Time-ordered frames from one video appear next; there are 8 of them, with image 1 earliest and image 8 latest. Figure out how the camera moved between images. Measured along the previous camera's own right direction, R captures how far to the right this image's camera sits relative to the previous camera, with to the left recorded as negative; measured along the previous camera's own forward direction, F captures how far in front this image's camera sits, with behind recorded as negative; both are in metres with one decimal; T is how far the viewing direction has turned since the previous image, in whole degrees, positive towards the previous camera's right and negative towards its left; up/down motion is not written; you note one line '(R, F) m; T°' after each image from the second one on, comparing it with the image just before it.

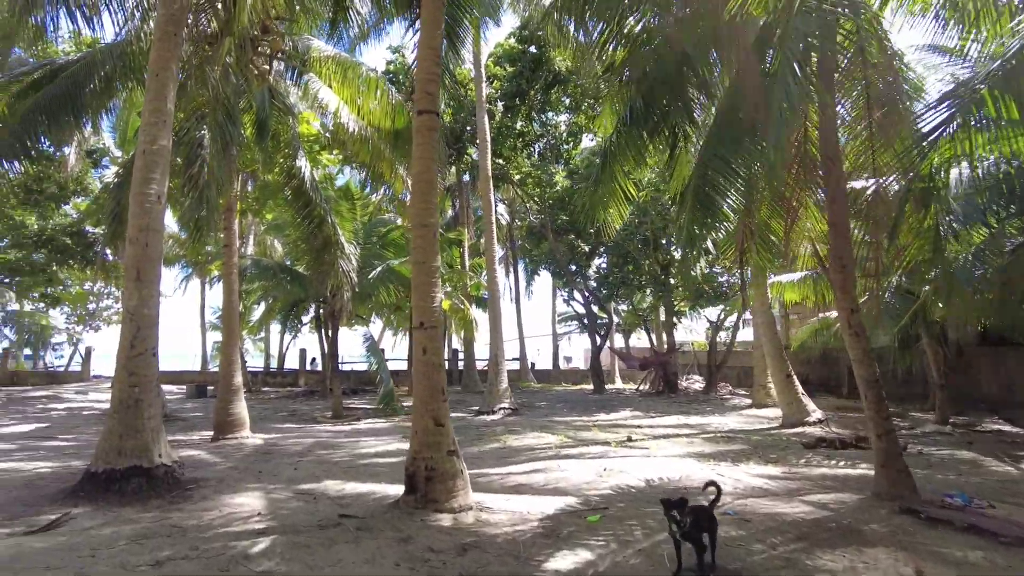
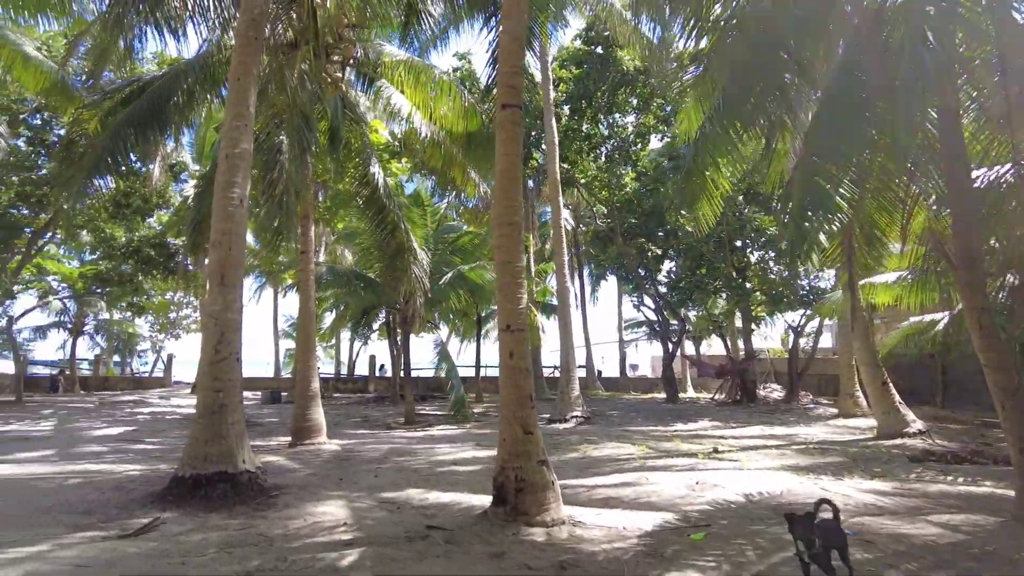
(-0.2, +0.3) m; -5°
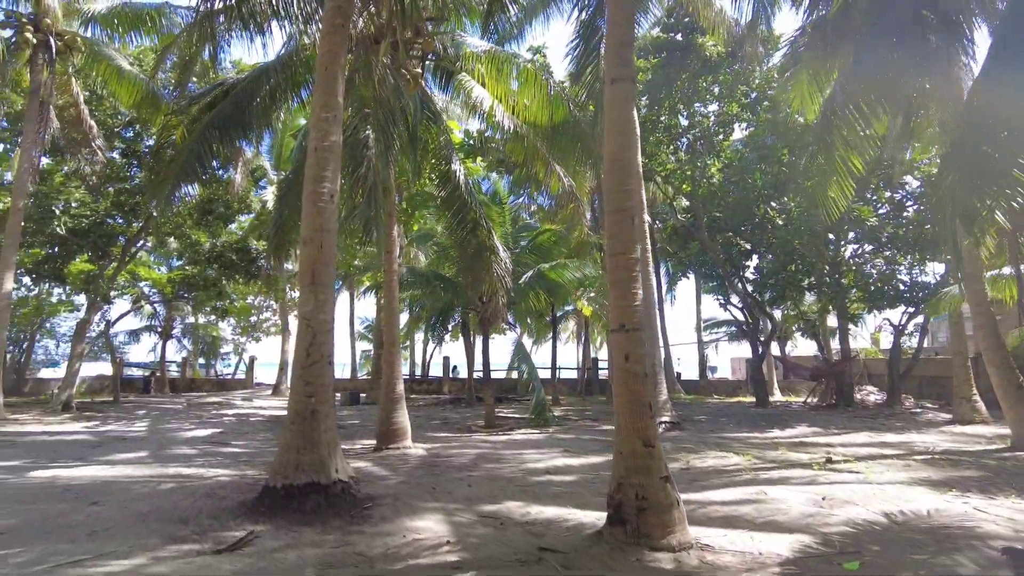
(-0.3, +0.4) m; -6°
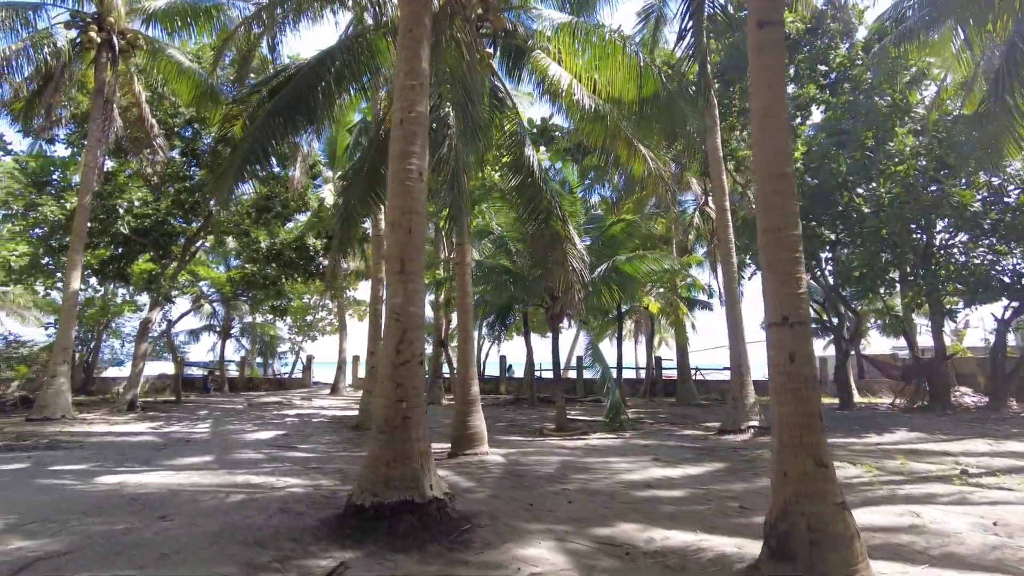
(-0.5, +0.7) m; -4°
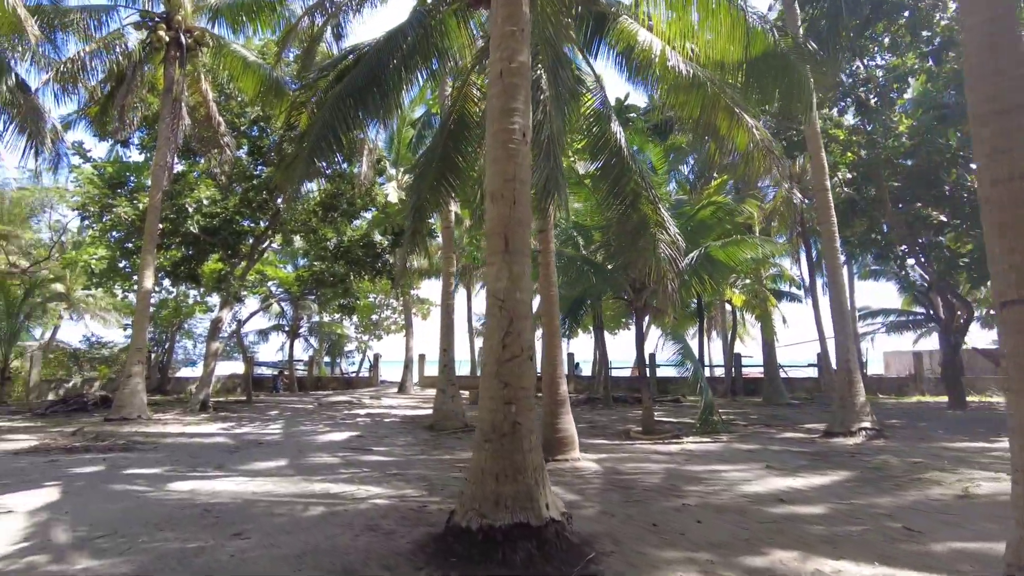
(-0.4, +0.7) m; -5°
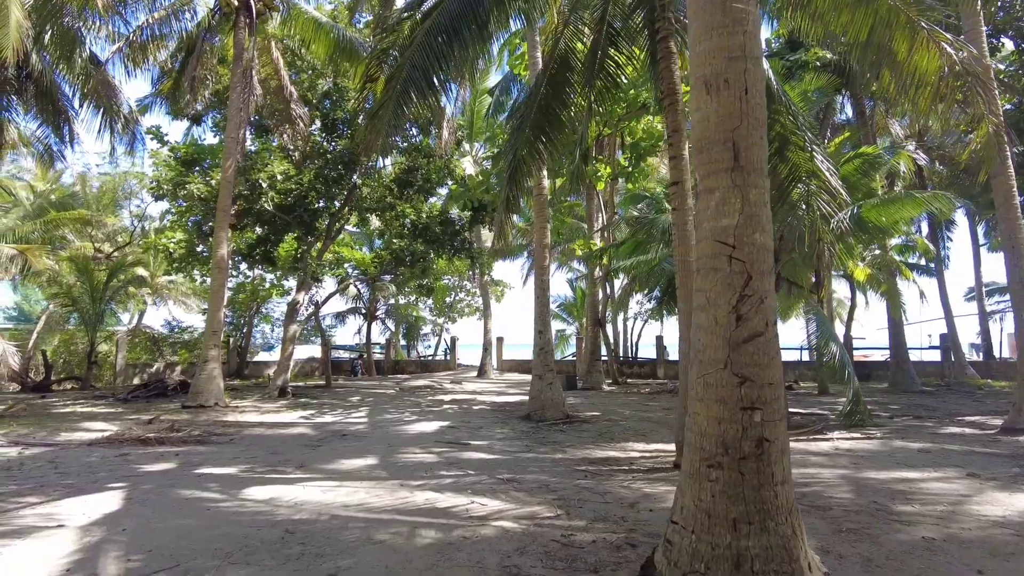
(-0.6, +1.3) m; -6°
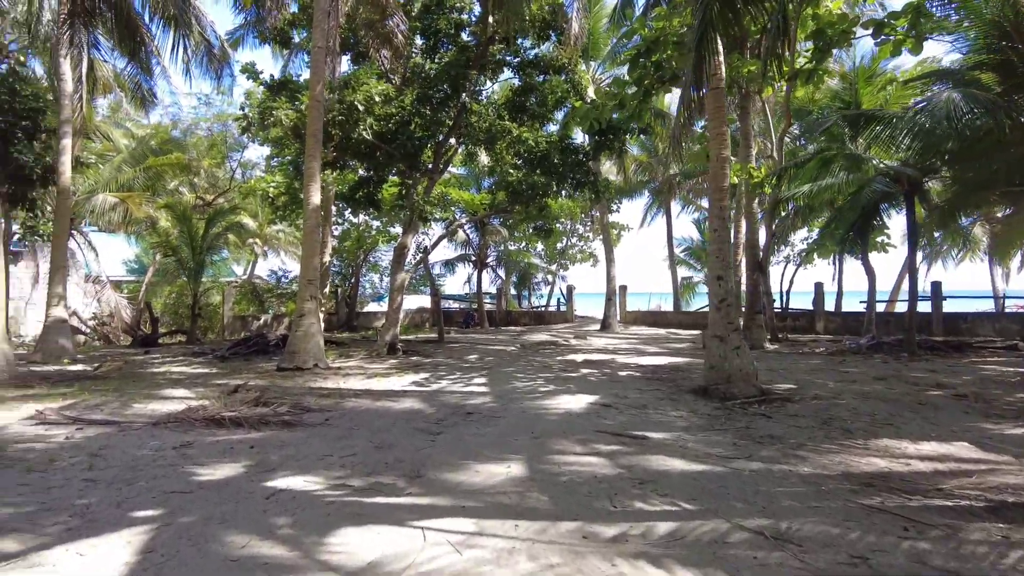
(-0.8, +2.4) m; -9°
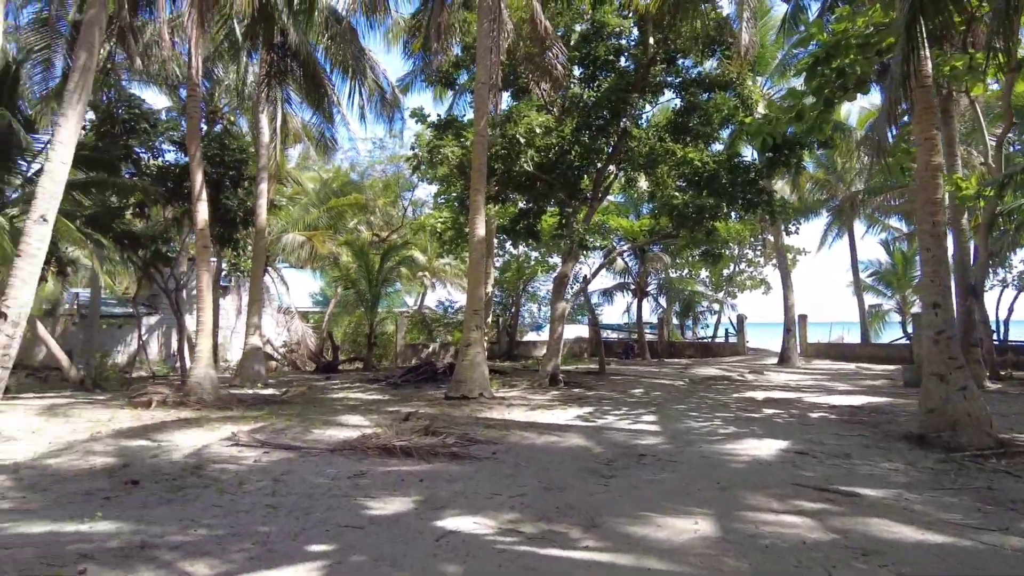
(-0.2, +0.3) m; -13°
